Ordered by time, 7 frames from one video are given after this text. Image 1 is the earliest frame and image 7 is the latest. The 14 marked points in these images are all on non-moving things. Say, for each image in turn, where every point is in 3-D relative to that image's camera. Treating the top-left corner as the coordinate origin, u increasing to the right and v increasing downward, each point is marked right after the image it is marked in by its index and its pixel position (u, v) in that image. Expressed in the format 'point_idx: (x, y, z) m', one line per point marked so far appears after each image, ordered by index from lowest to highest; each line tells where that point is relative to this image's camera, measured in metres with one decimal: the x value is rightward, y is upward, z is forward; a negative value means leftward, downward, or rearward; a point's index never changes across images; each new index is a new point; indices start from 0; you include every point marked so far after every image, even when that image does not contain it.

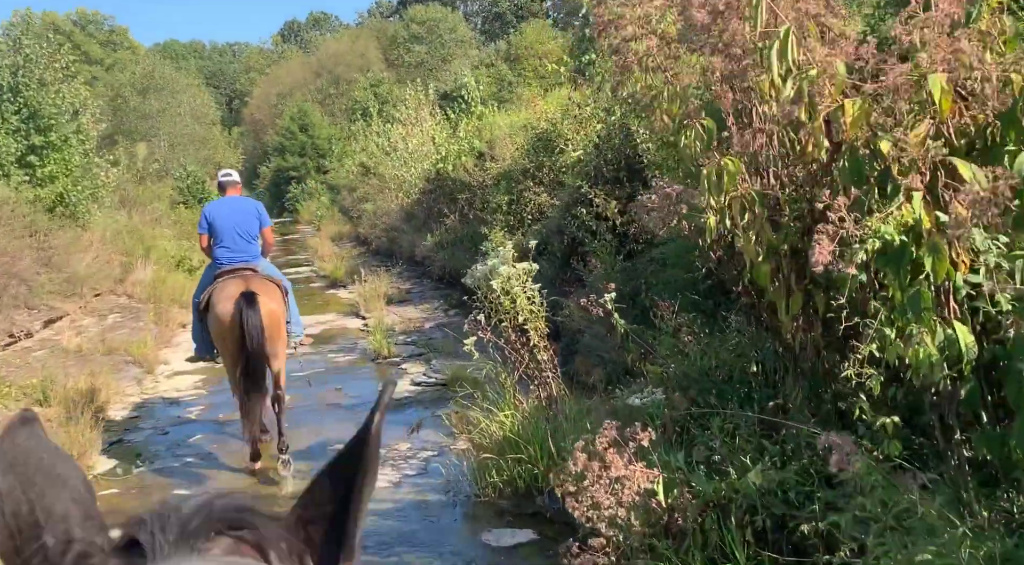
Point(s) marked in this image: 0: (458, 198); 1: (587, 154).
0: (-1.0, +1.7, +18.4) m
1: (+0.8, +1.3, +9.7) m
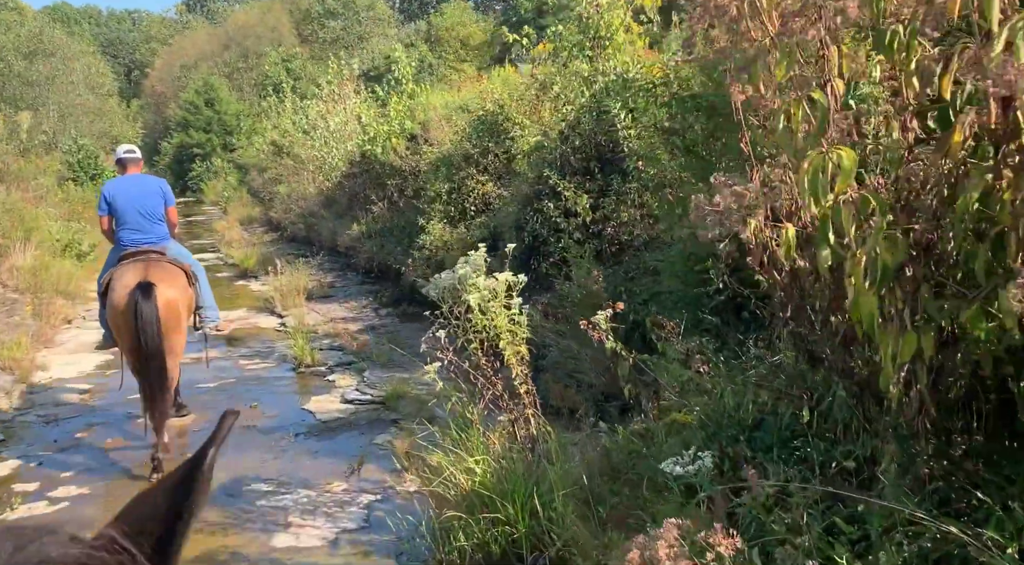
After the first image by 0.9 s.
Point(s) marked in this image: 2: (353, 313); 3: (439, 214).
0: (-2.3, +1.8, +16.9) m
1: (+0.3, +1.3, +8.6) m
2: (-2.3, -0.5, +13.1) m
3: (-1.0, +0.9, +12.8) m
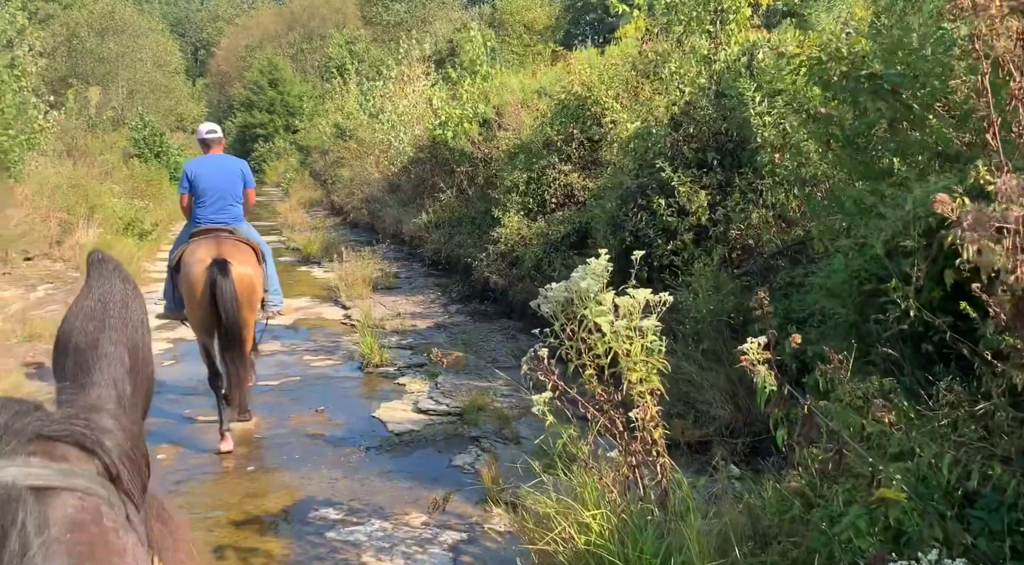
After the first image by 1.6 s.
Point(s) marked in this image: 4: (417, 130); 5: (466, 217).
0: (-1.0, +2.0, +16.1) m
1: (+1.2, +1.2, +7.6) m
2: (-1.2, -0.4, +12.3) m
3: (0.0, +1.0, +11.9) m
4: (-2.0, +3.2, +19.8) m
5: (-0.8, +1.1, +14.9) m
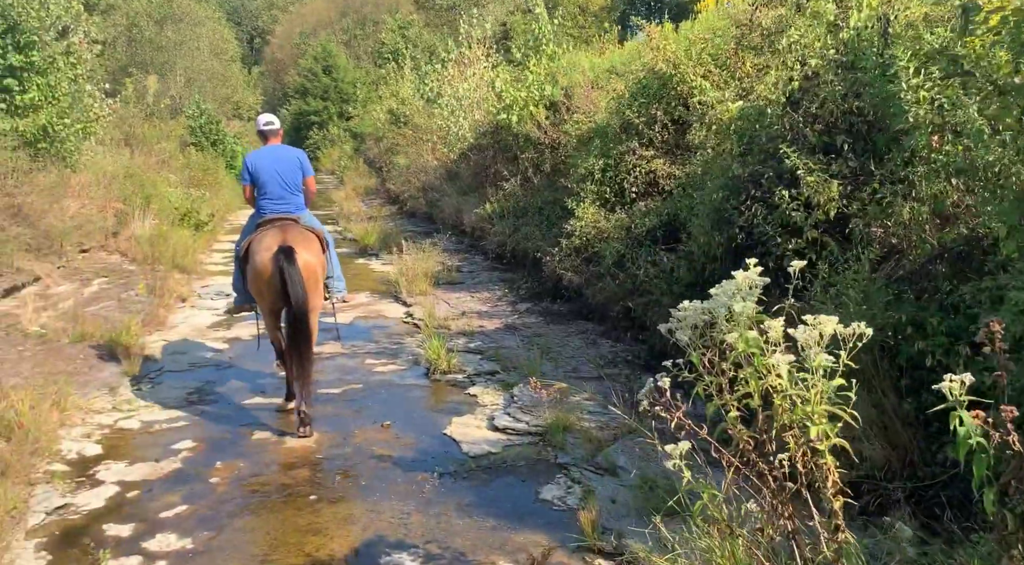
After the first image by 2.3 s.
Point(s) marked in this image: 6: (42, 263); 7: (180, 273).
0: (+0.2, +2.1, +15.2) m
1: (+1.8, +1.2, +6.6) m
2: (-0.3, -0.3, +11.4) m
3: (+0.9, +1.0, +10.9) m
4: (-0.7, +3.4, +18.9) m
5: (+0.3, +1.2, +14.0) m
6: (-7.0, +0.3, +13.8) m
7: (-5.6, +0.2, +15.8) m
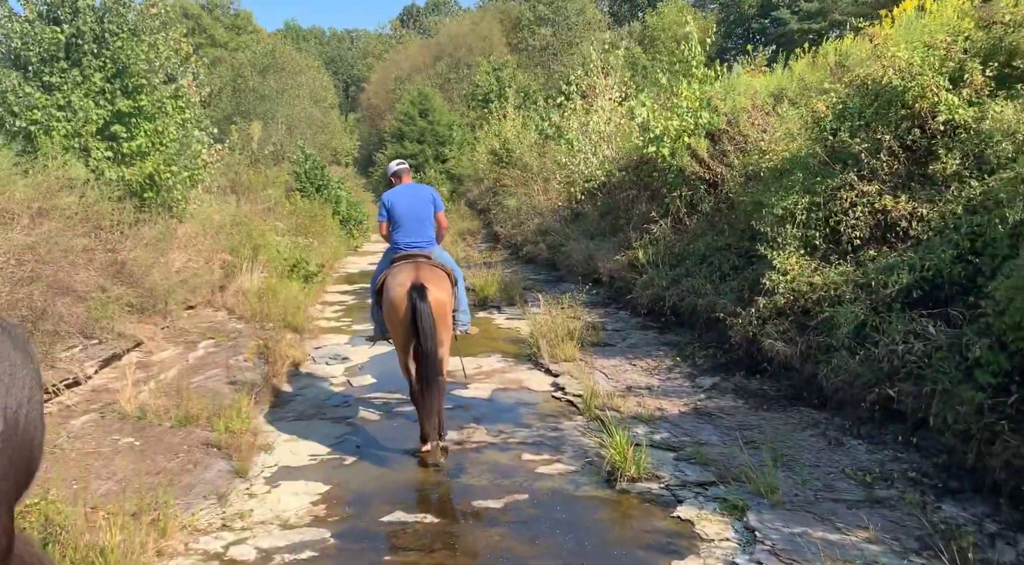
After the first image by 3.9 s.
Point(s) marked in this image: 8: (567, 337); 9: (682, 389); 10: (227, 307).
0: (+2.3, +1.2, +13.2) m
1: (+3.1, +0.8, +4.4) m
2: (+1.5, -1.0, +9.4) m
3: (+2.7, +0.4, +8.8) m
4: (+1.8, +2.4, +17.0) m
5: (+2.3, +0.4, +11.9) m
6: (-4.9, -0.6, +12.4) m
7: (-3.4, -0.8, +14.3) m
8: (+0.7, -0.7, +11.5) m
9: (+1.6, -1.0, +8.9) m
10: (-4.7, -0.4, +15.3) m
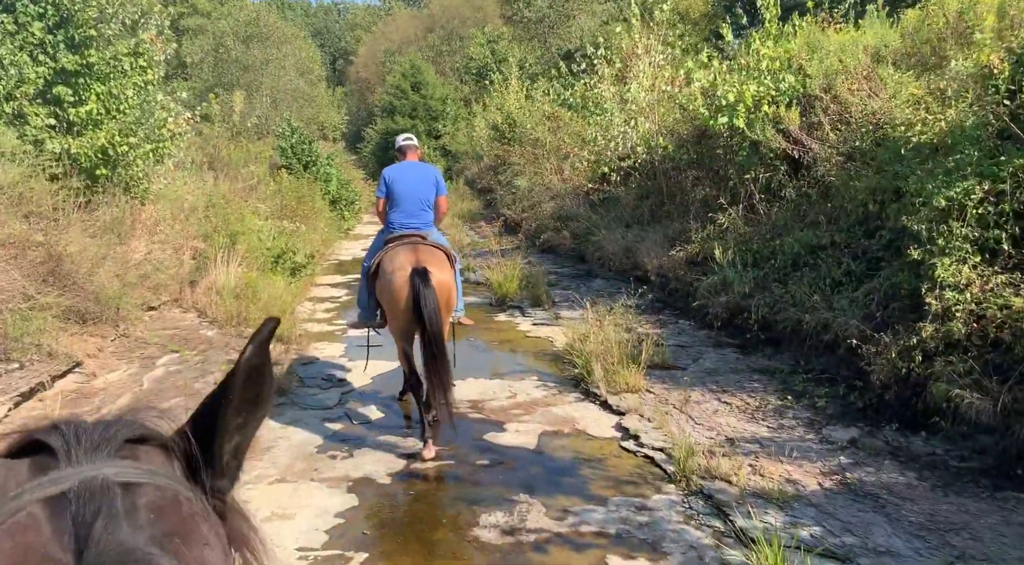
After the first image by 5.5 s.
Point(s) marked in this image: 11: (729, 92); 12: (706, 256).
0: (+2.7, +1.2, +10.7) m
1: (+3.6, +0.5, +2.0) m
2: (+1.9, -1.1, +6.9) m
3: (+3.1, +0.3, +6.4) m
4: (+2.2, +2.5, +14.5) m
5: (+2.7, +0.3, +9.5) m
6: (-4.5, -0.6, +9.9) m
7: (-3.0, -0.7, +11.8) m
8: (+1.1, -0.7, +9.1) m
9: (+2.1, -1.2, +6.5) m
10: (-4.3, -0.3, +12.8) m
11: (+2.5, +2.2, +10.6) m
12: (+2.3, +0.3, +10.9) m
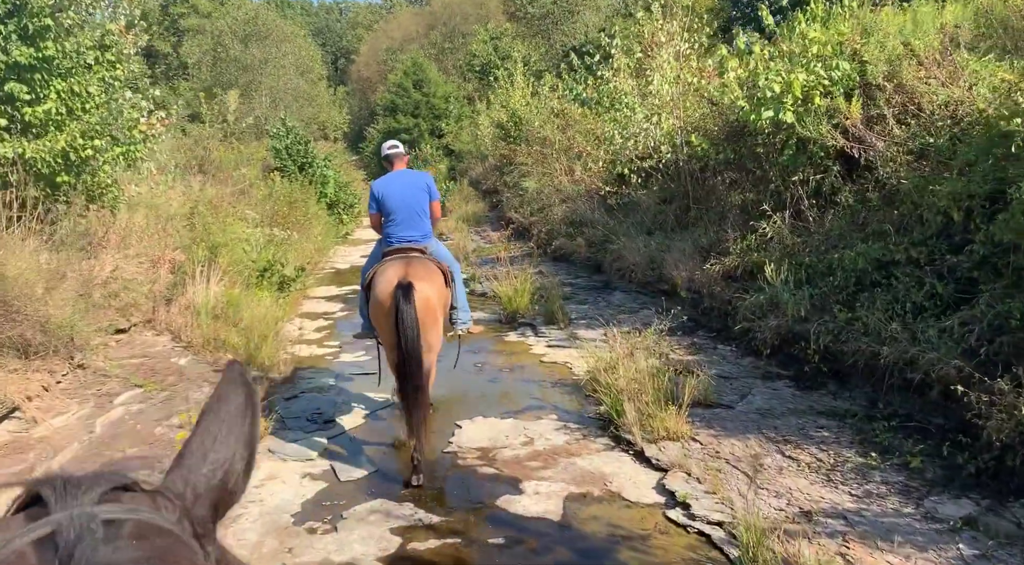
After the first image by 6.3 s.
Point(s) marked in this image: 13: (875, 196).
0: (+2.8, +1.0, +9.3) m
1: (+3.7, +0.3, +0.6) m
2: (+2.0, -1.3, +5.5) m
3: (+3.2, +0.1, +5.0) m
4: (+2.3, +2.3, +13.1) m
5: (+2.9, +0.1, +8.1) m
6: (-4.4, -0.8, +8.5) m
7: (-2.9, -1.0, +10.4) m
8: (+1.2, -0.9, +7.7) m
9: (+2.2, -1.4, +5.1) m
10: (-4.2, -0.6, +11.4) m
11: (+2.6, +2.0, +9.2) m
12: (+2.5, +0.1, +9.5) m
13: (+3.3, +0.8, +8.4) m
